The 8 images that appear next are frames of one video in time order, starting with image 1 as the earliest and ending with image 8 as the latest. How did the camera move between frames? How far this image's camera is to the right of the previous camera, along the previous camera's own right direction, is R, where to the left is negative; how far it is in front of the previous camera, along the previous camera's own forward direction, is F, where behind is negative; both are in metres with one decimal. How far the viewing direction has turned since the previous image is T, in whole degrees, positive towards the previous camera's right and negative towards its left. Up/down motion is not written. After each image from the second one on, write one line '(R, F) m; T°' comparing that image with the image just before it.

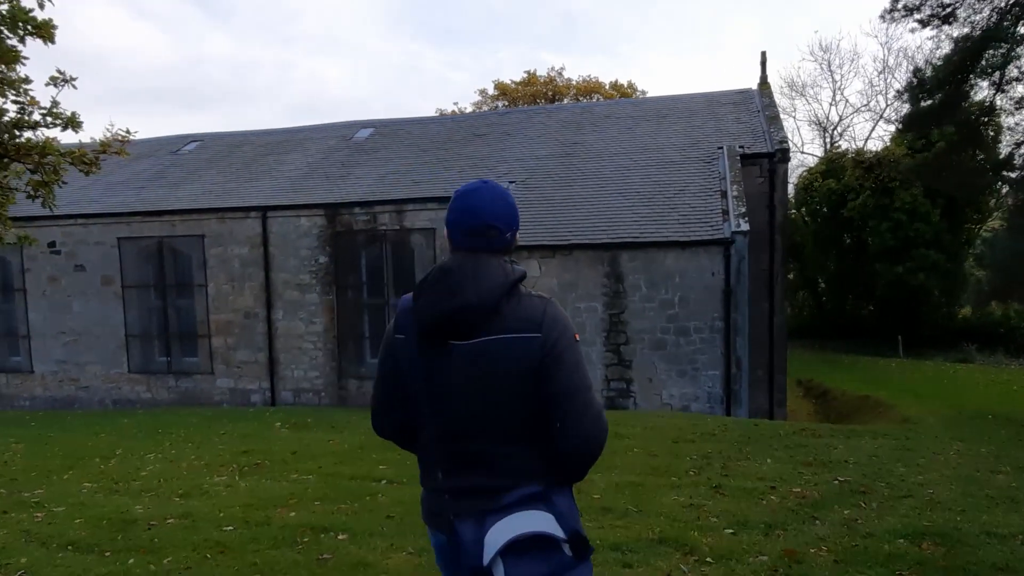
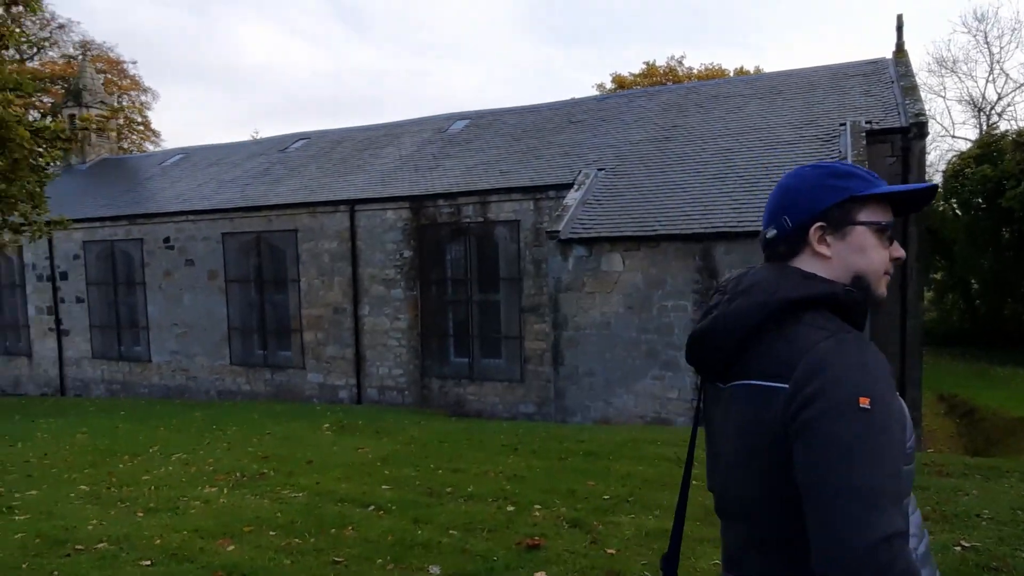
(+0.8, +1.2) m; -10°
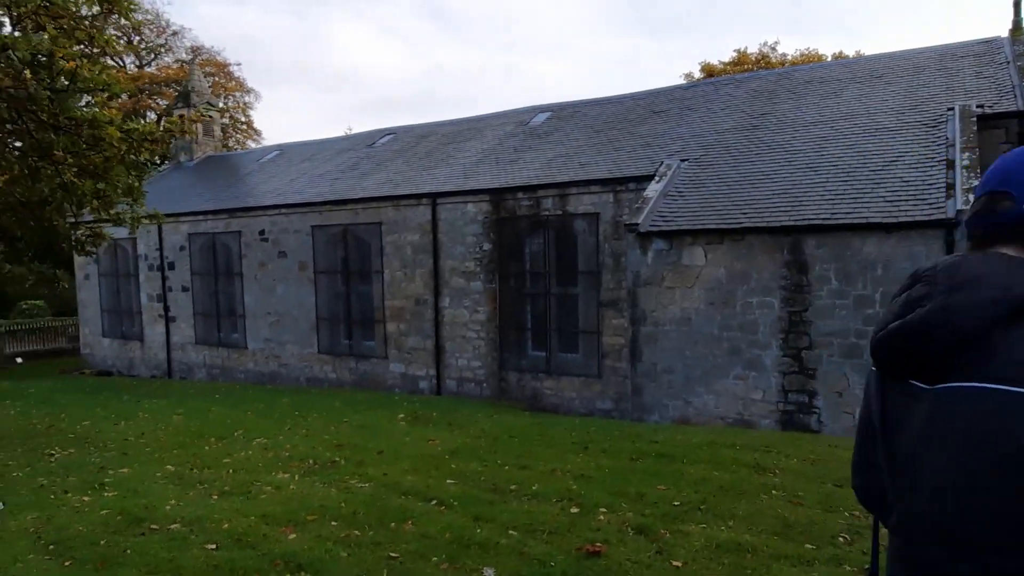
(+0.1, +0.1) m; -7°
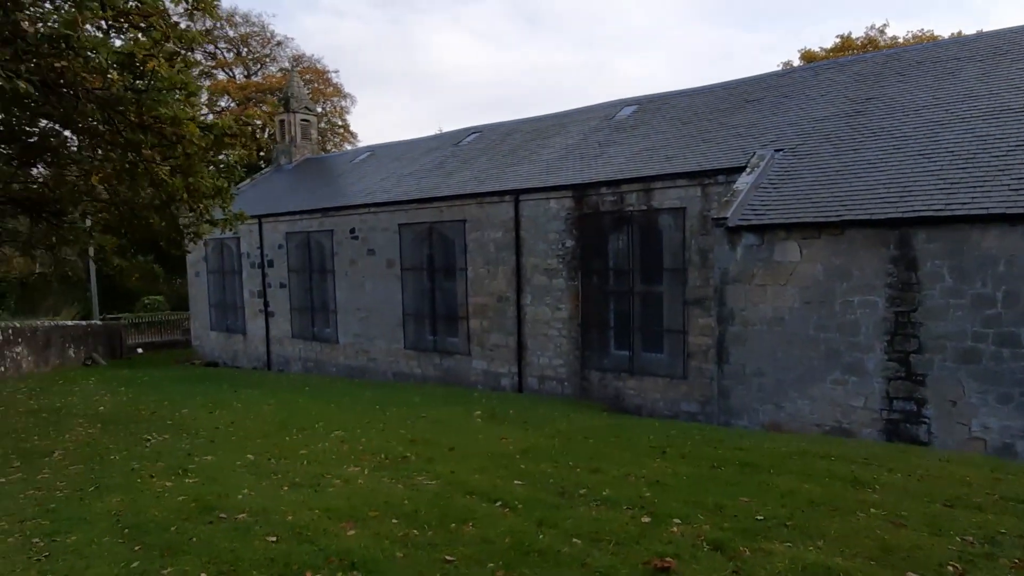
(+0.1, +0.2) m; -7°
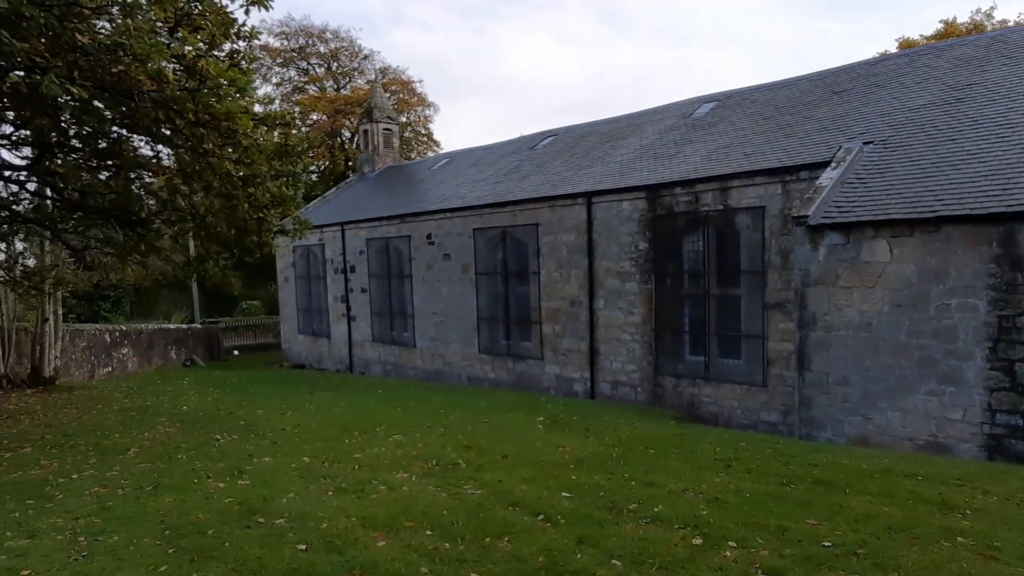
(+0.3, +0.2) m; -7°
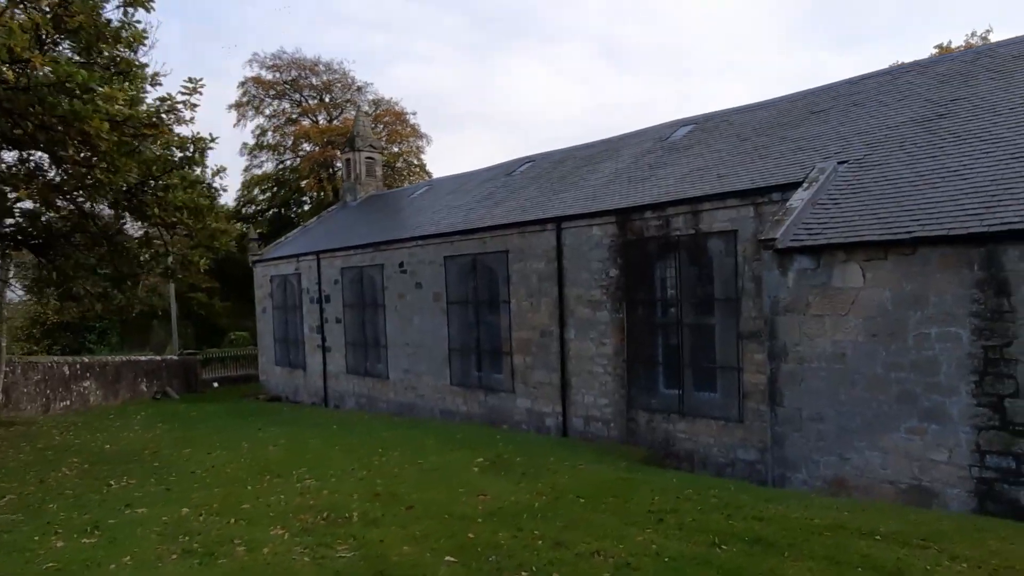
(+0.8, +0.8) m; 0°
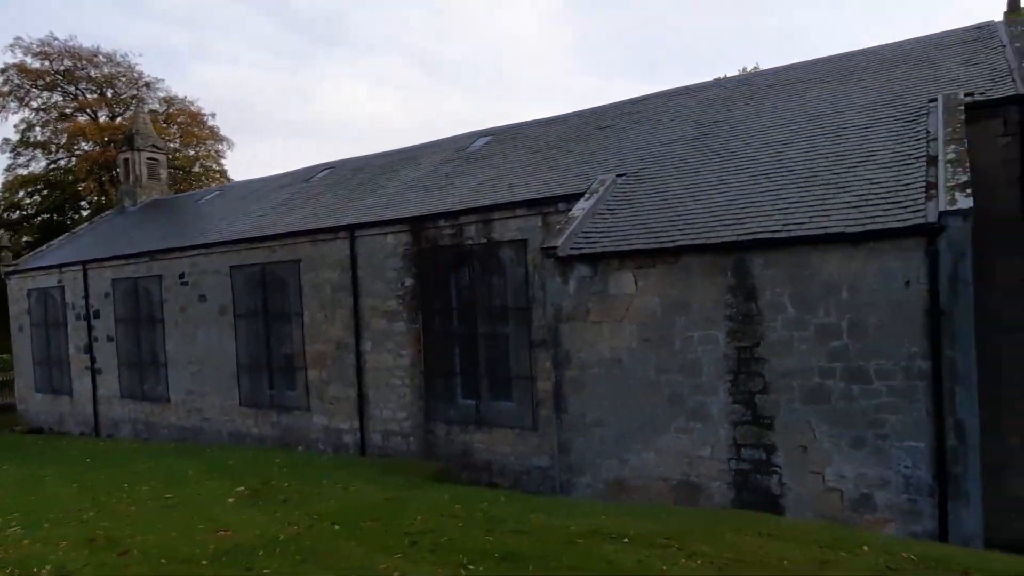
(+0.6, +0.3) m; +15°
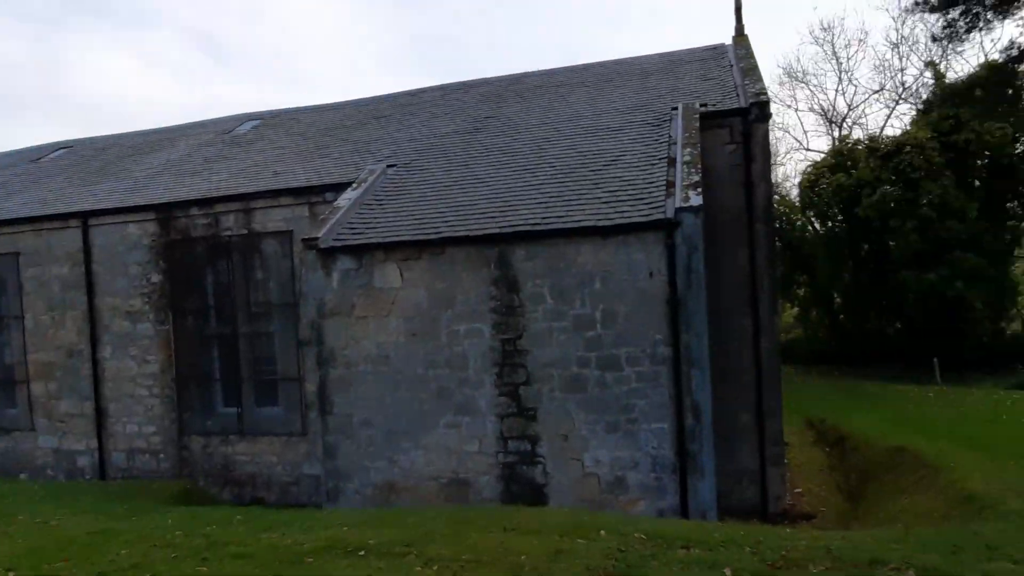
(+0.4, +0.3) m; +17°
